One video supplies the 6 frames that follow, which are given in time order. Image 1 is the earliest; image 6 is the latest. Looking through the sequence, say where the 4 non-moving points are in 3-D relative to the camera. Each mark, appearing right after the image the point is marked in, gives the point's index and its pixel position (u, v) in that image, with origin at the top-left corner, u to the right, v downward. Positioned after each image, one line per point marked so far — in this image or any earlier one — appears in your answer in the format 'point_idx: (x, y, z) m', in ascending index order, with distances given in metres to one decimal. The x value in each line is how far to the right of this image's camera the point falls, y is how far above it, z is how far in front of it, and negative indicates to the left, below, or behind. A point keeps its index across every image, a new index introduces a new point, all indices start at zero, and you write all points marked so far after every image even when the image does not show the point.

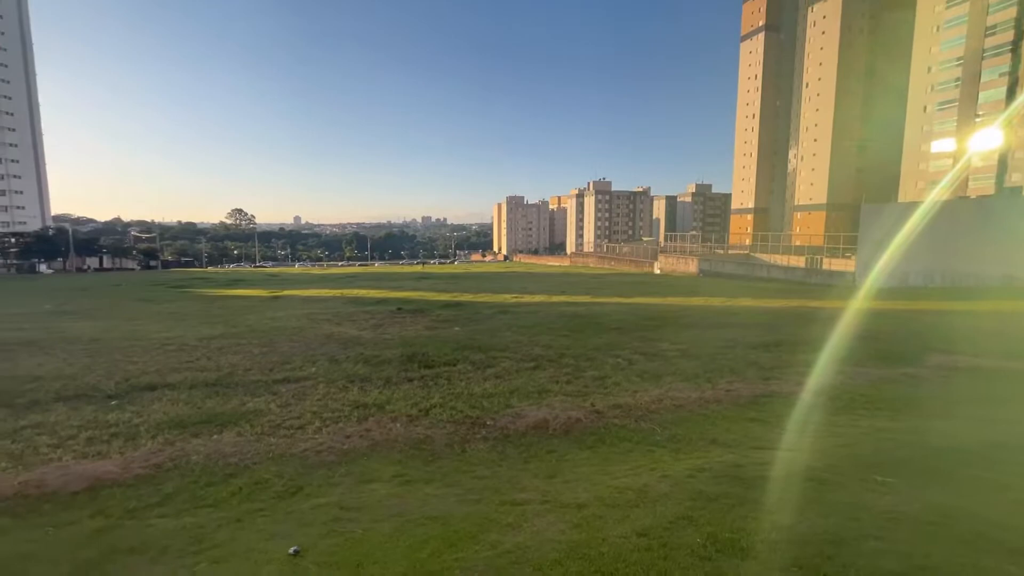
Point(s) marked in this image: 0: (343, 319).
0: (-4.9, -0.9, +14.1) m
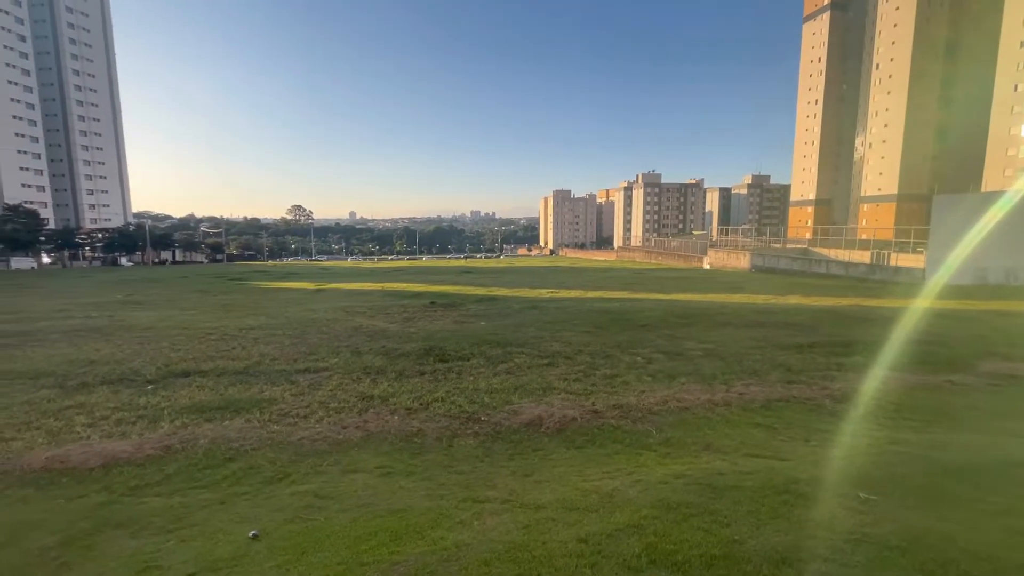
0: (-4.1, -0.7, +14.6) m
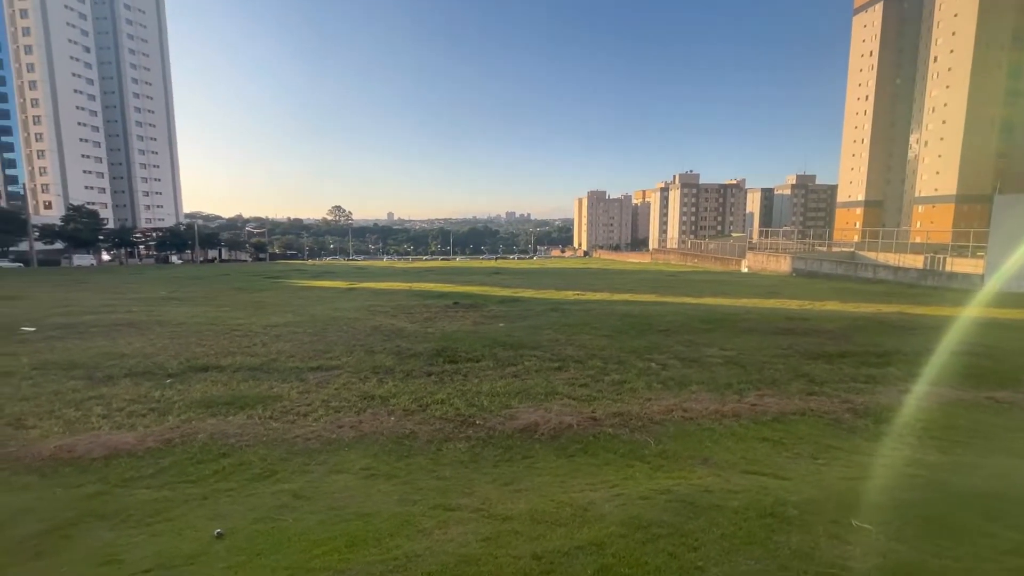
0: (-3.4, -0.7, +14.7) m
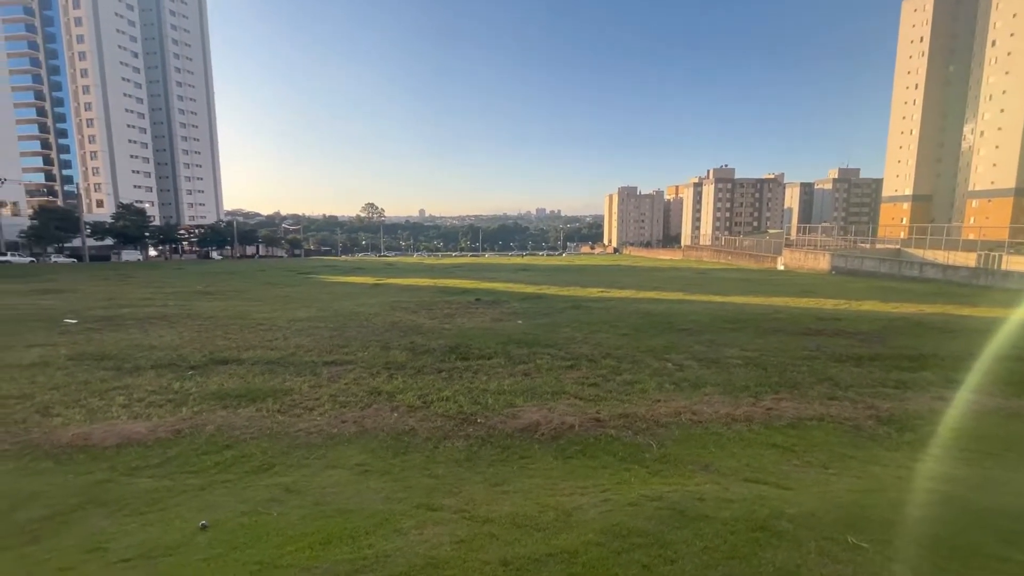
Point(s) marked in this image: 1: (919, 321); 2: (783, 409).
0: (-2.8, -0.6, +14.9) m
1: (+9.9, -0.8, +11.7) m
2: (+3.1, -1.4, +5.5) m
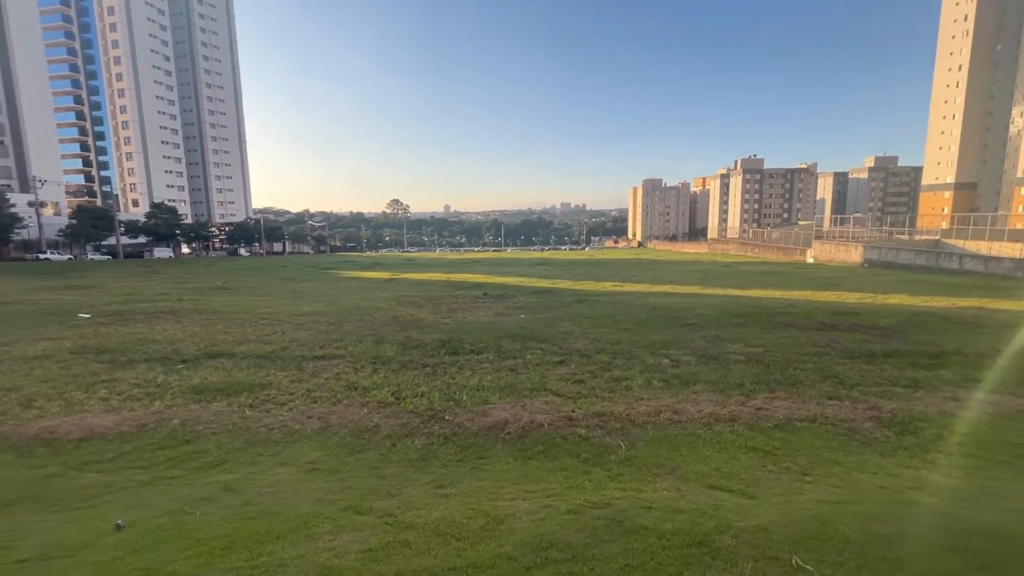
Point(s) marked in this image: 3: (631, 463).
0: (-2.6, -0.4, +14.8) m
1: (+9.9, -0.6, +10.9) m
2: (+2.8, -1.3, +5.1) m
3: (+1.0, -1.4, +3.8) m
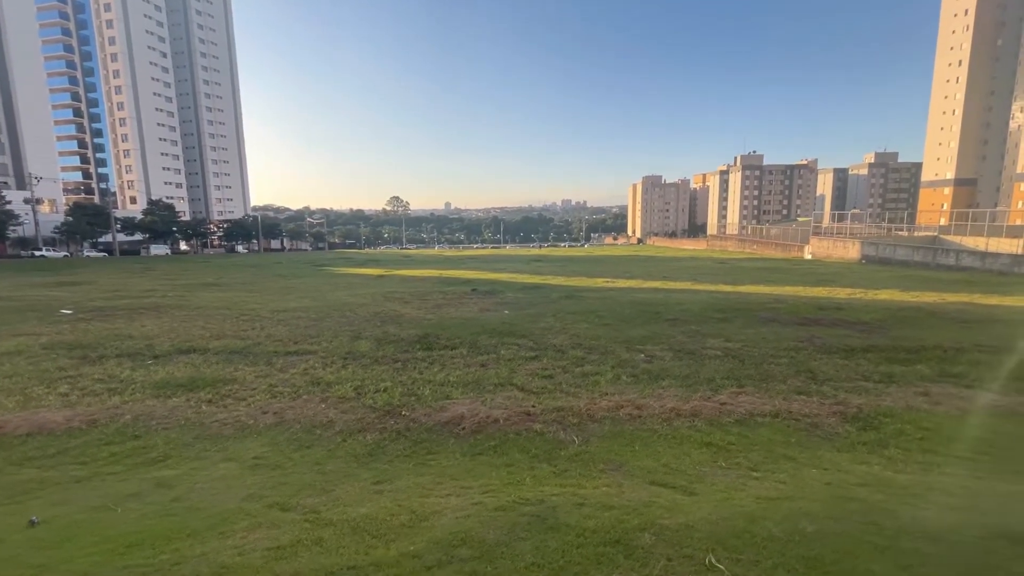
0: (-3.0, -0.3, +14.7) m
1: (+9.5, -0.5, +10.8) m
2: (+2.4, -1.2, +5.0) m
3: (+0.5, -1.3, +3.8) m
